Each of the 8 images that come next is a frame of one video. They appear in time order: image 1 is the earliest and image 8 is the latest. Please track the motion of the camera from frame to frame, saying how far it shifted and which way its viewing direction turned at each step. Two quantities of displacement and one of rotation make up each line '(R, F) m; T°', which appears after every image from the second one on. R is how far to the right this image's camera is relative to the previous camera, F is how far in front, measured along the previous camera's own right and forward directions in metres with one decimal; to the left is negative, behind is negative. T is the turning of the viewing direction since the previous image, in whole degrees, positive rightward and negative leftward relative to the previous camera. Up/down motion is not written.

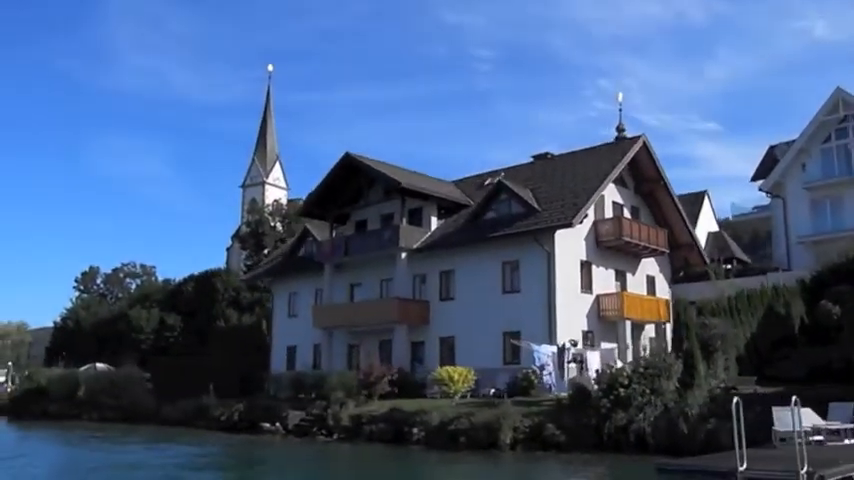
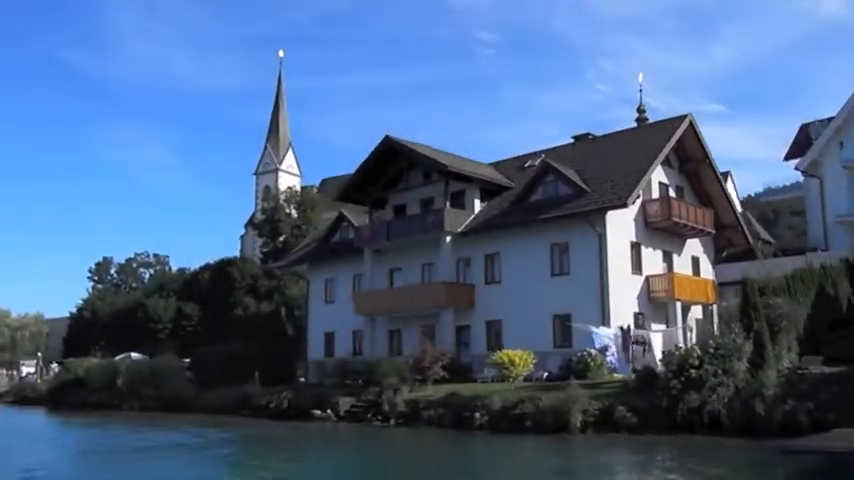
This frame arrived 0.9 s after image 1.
(-2.5, +0.5) m; 0°
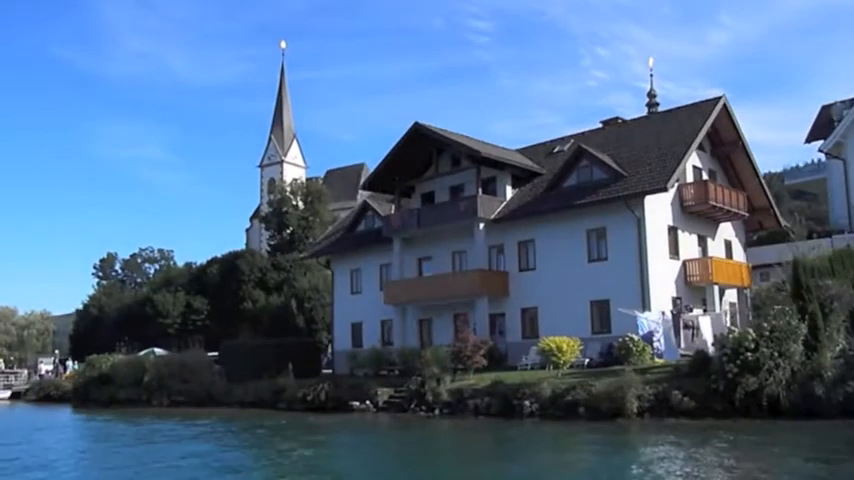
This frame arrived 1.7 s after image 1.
(-2.2, +0.4) m; 0°
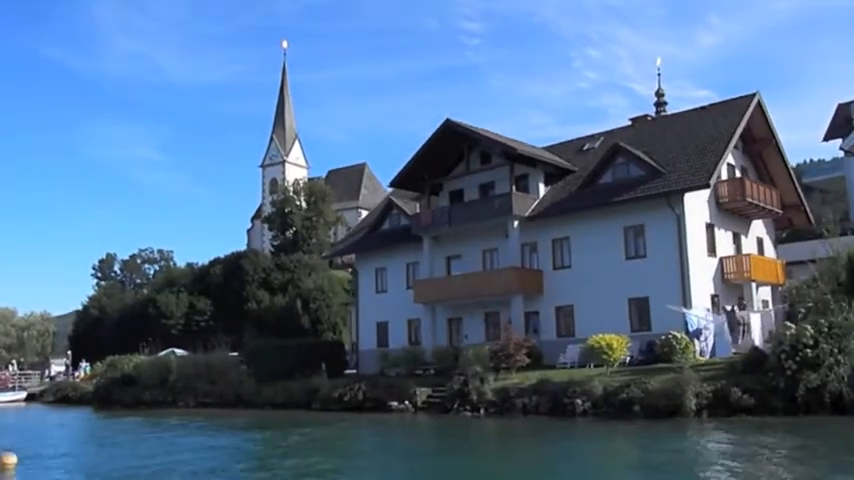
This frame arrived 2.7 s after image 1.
(-2.6, +0.5) m; +1°
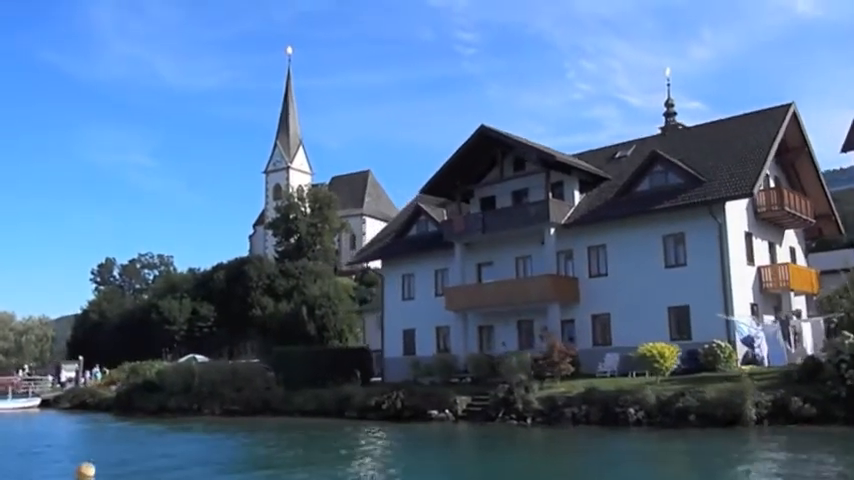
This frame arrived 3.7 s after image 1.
(-2.7, +0.4) m; +1°
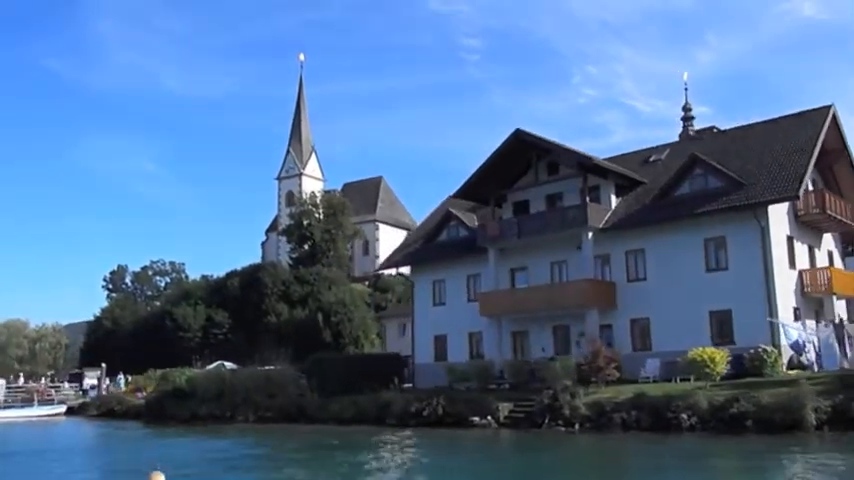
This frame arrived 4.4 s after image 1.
(-1.9, +0.3) m; 0°
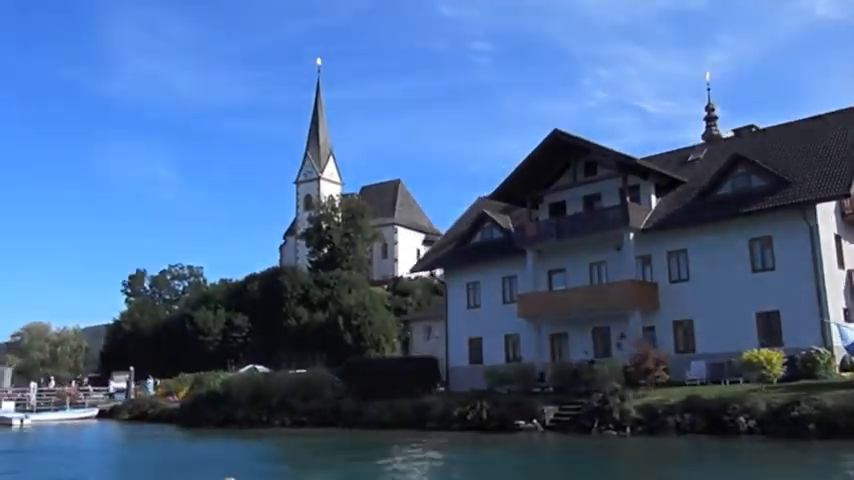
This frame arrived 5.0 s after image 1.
(-1.7, +0.4) m; -1°
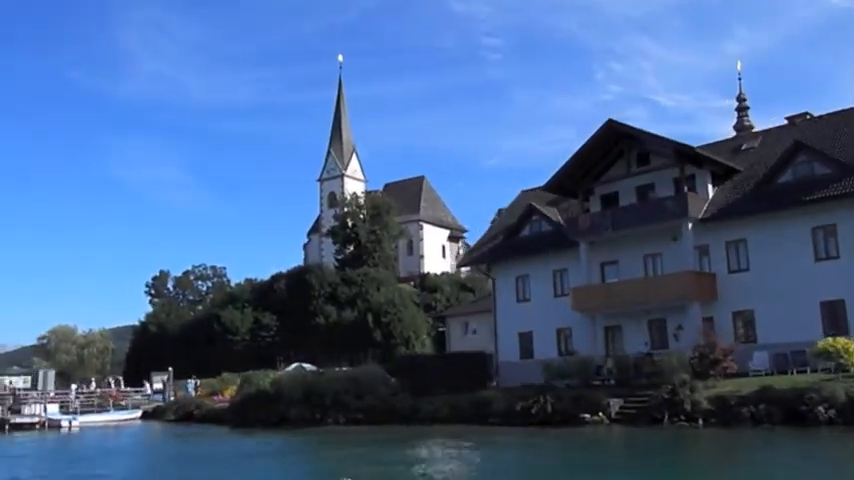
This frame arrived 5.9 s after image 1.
(-2.5, +0.2) m; -1°
